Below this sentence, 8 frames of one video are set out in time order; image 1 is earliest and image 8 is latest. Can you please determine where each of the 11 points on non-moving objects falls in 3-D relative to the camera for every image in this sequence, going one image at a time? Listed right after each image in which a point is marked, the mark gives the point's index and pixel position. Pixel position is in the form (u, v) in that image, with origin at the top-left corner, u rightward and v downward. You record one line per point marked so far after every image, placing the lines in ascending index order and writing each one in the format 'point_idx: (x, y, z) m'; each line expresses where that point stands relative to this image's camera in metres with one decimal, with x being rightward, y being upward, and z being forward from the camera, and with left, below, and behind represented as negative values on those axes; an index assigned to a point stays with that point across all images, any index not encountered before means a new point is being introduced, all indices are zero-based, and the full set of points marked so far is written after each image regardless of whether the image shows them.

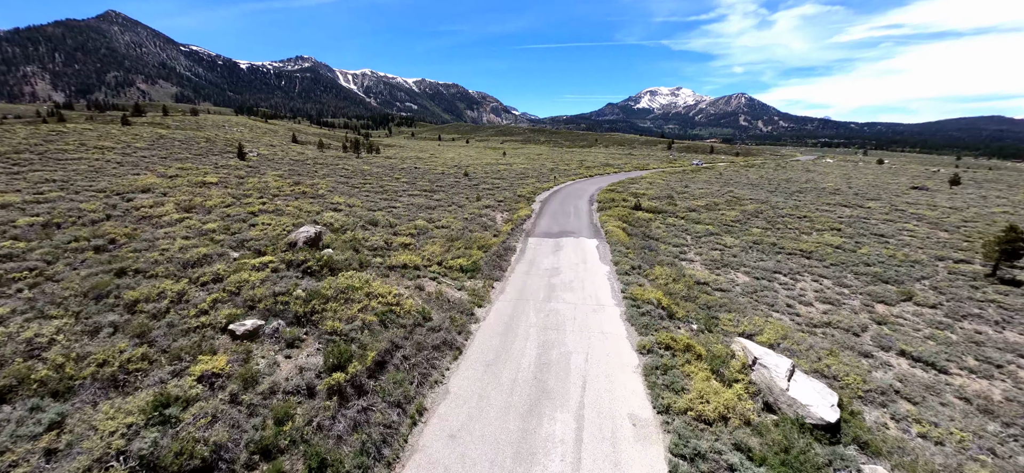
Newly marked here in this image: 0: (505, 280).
0: (-0.3, -1.9, +17.4) m
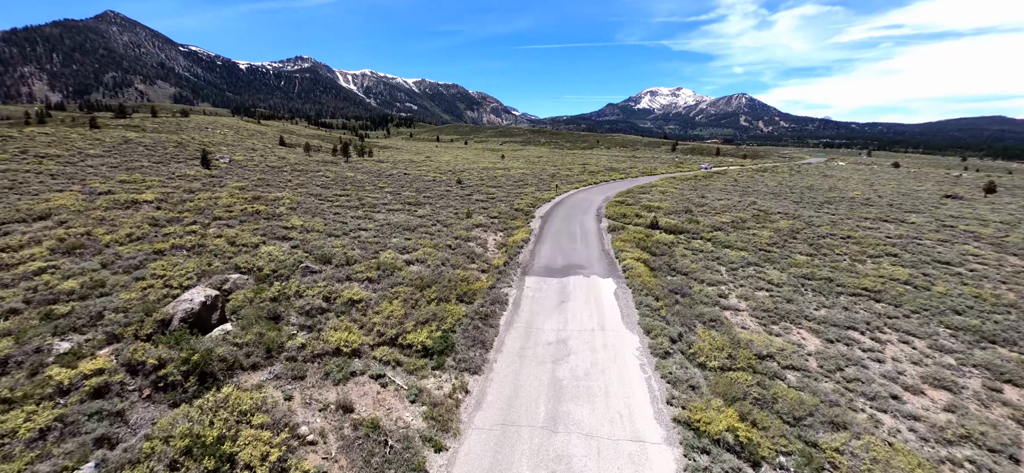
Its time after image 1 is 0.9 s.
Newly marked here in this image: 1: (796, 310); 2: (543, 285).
0: (-0.7, -4.1, +11.7) m
1: (+14.3, -3.8, +19.4) m
2: (+1.6, -2.4, +19.6) m
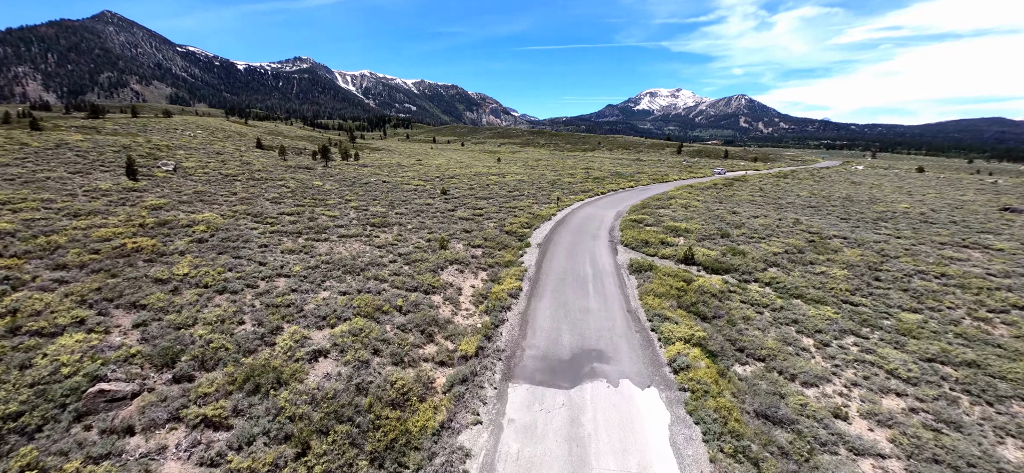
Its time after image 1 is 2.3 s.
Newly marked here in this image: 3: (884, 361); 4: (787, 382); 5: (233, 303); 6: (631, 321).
0: (-1.5, -6.6, +3.5) m
1: (+13.5, -6.3, +11.2) m
2: (+0.8, -4.9, +11.4) m
3: (+15.1, -5.0, +15.5) m
4: (+9.8, -5.2, +13.7) m
5: (-11.6, -2.8, +16.0) m
6: (+5.0, -3.6, +16.4) m
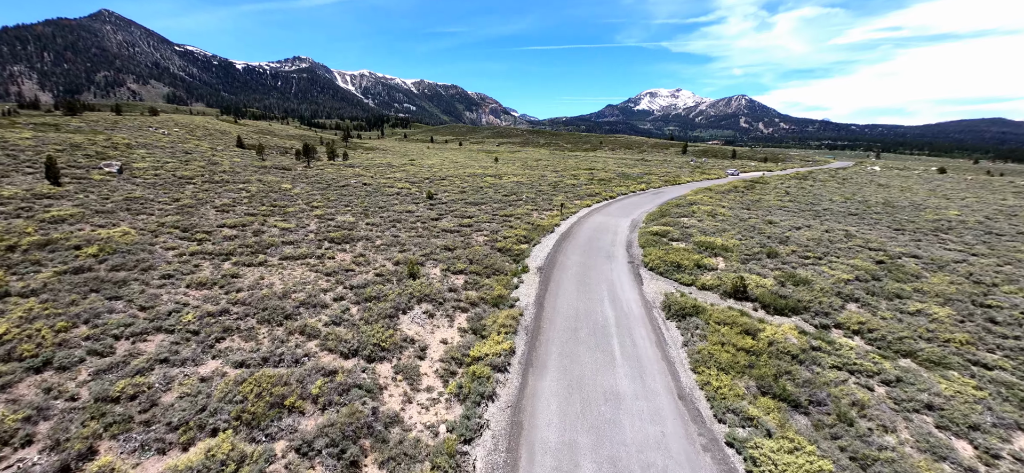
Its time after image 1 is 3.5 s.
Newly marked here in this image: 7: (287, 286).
0: (-1.9, -7.9, -2.7) m
1: (+13.1, -7.6, +5.0) m
2: (+0.4, -6.1, +5.2) m
3: (+14.7, -6.3, +9.3) m
4: (+9.4, -6.4, +7.5) m
5: (-12.0, -4.0, +9.8) m
6: (+4.6, -4.9, +10.2) m
7: (-10.3, -2.4, +17.7) m
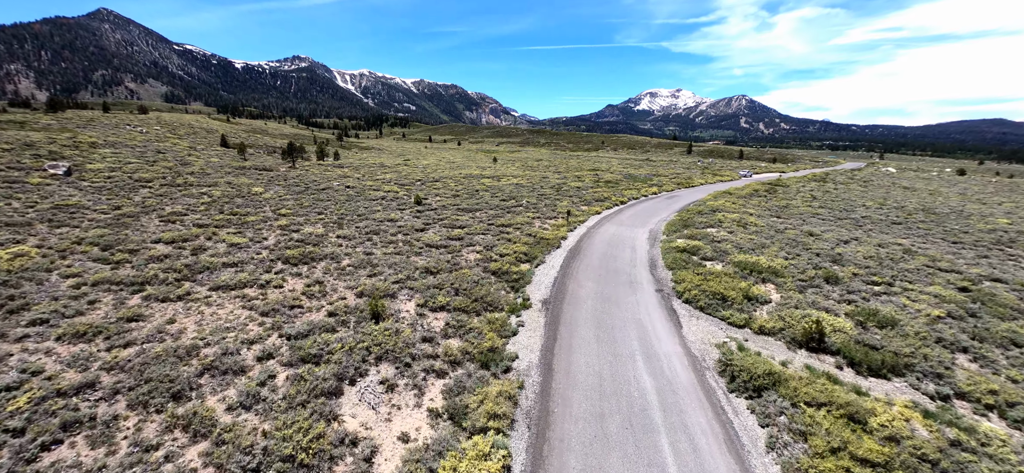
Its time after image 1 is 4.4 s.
0: (-2.1, -8.9, -7.4) m
1: (+13.0, -8.6, +0.3) m
2: (+0.3, -7.2, +0.5) m
3: (+14.5, -7.3, +4.6) m
4: (+9.2, -7.5, +2.8) m
5: (-12.1, -5.0, +5.1) m
6: (+4.5, -5.9, +5.5) m
7: (-10.4, -3.4, +13.0) m
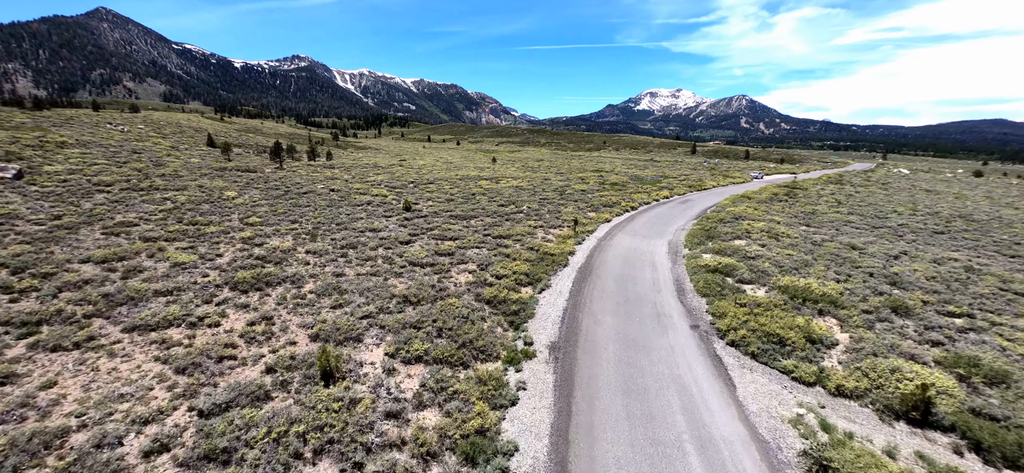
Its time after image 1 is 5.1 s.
0: (-2.1, -9.8, -11.0) m
1: (+12.9, -9.5, -3.3) m
2: (+0.2, -8.1, -3.1) m
3: (+14.5, -8.2, +1.1) m
4: (+9.2, -8.4, -0.8) m
5: (-12.1, -5.9, +1.5) m
6: (+4.4, -6.8, +1.9) m
7: (-10.5, -4.2, +9.4) m
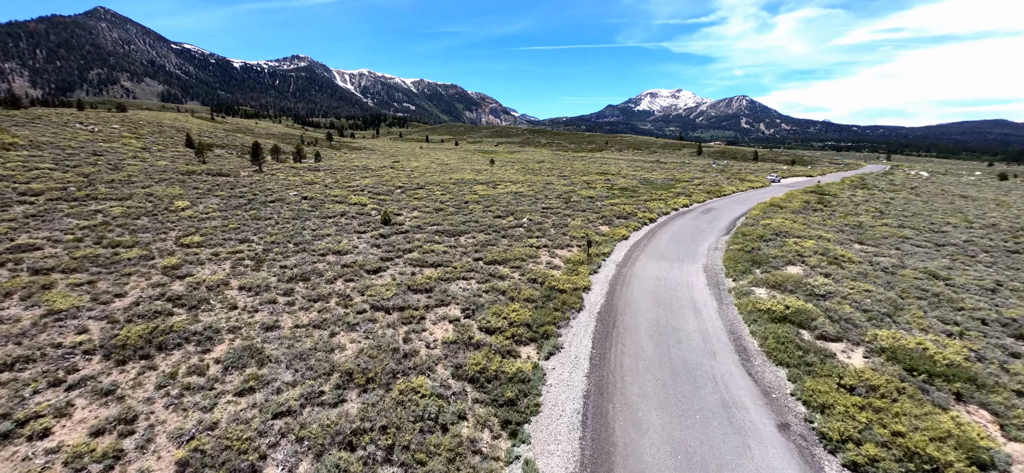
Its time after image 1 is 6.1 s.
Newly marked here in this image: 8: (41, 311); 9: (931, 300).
0: (-2.3, -11.1, -15.9) m
1: (+12.8, -10.8, -8.2) m
2: (+0.1, -9.4, -8.0) m
3: (+14.3, -9.6, -3.9) m
4: (+9.0, -9.7, -5.7) m
5: (-12.3, -7.2, -3.4) m
6: (+4.3, -8.2, -3.0) m
7: (-10.6, -5.6, +4.5) m
8: (-16.6, -2.6, +13.8) m
9: (+18.2, -2.8, +16.8) m
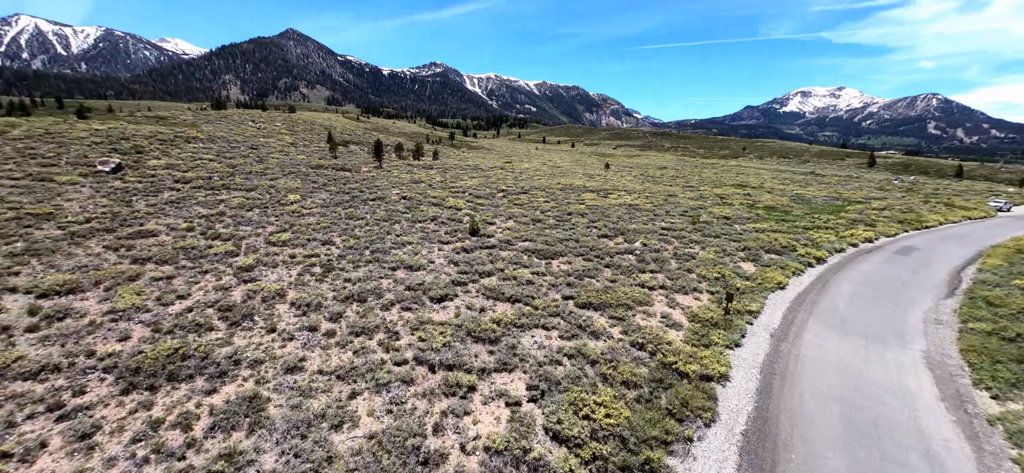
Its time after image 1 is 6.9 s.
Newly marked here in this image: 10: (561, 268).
0: (-9.1, -11.7, -18.8) m
1: (+7.4, -12.9, -15.6) m
2: (-4.5, -10.3, -11.9) m
3: (+10.3, -11.8, -11.8) m
4: (+4.6, -11.4, -12.1) m
5: (-14.9, -7.1, -4.1) m
6: (+1.0, -9.5, -8.2) m
7: (-11.0, -5.7, +3.1) m
8: (-13.9, -2.4, +13.6) m
9: (+20.3, -5.8, +7.0) m
10: (+2.6, -1.7, +19.6) m
